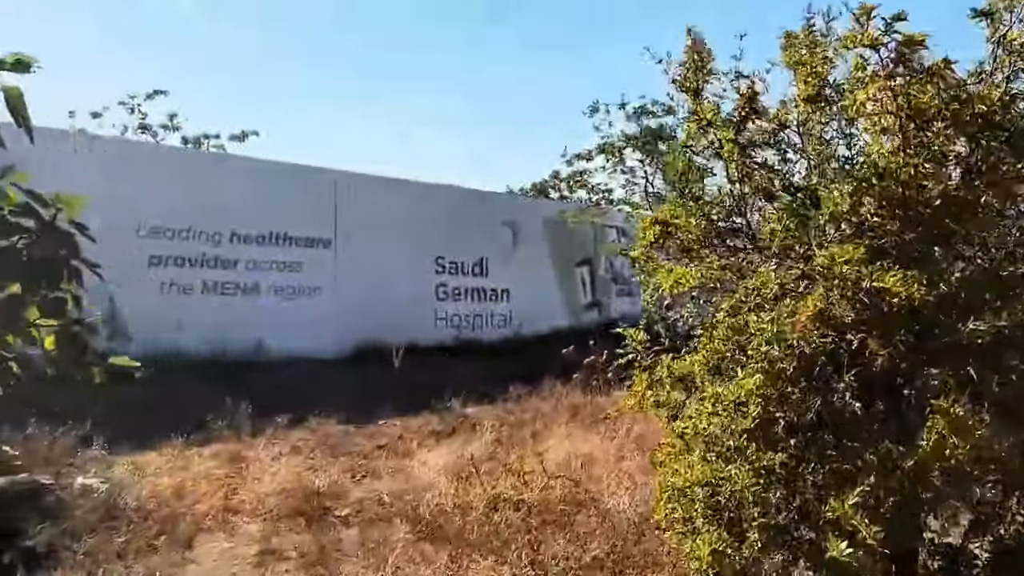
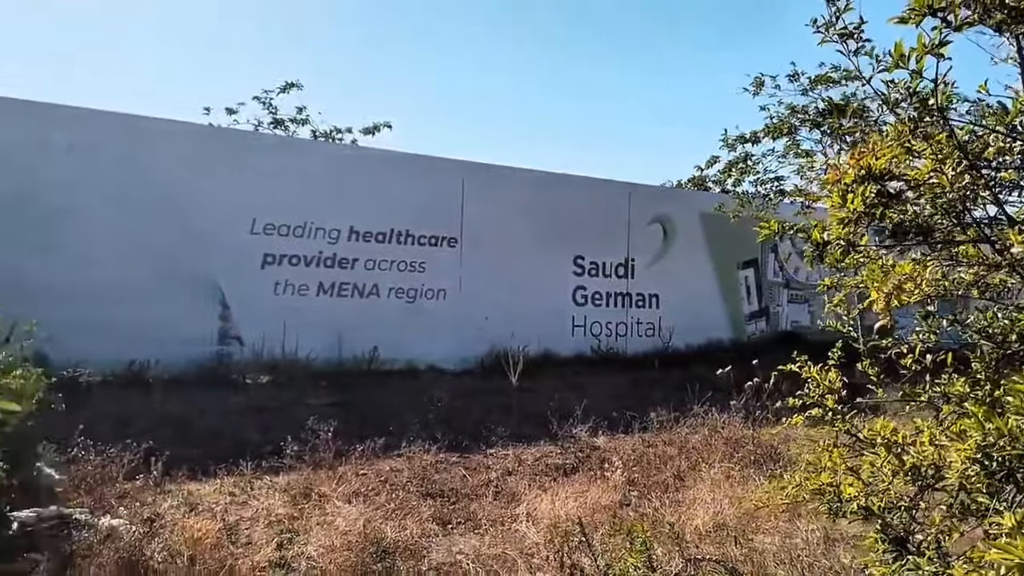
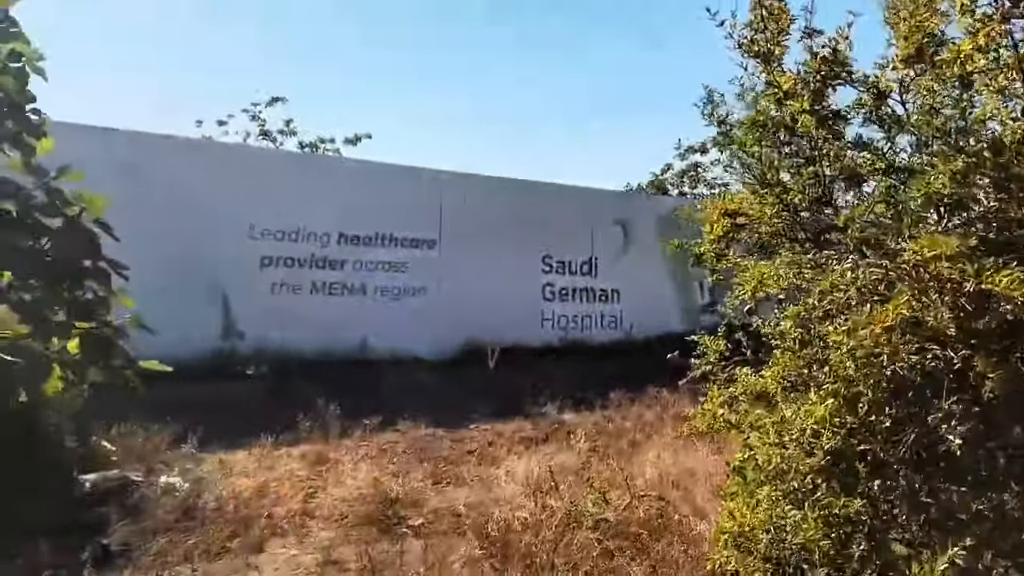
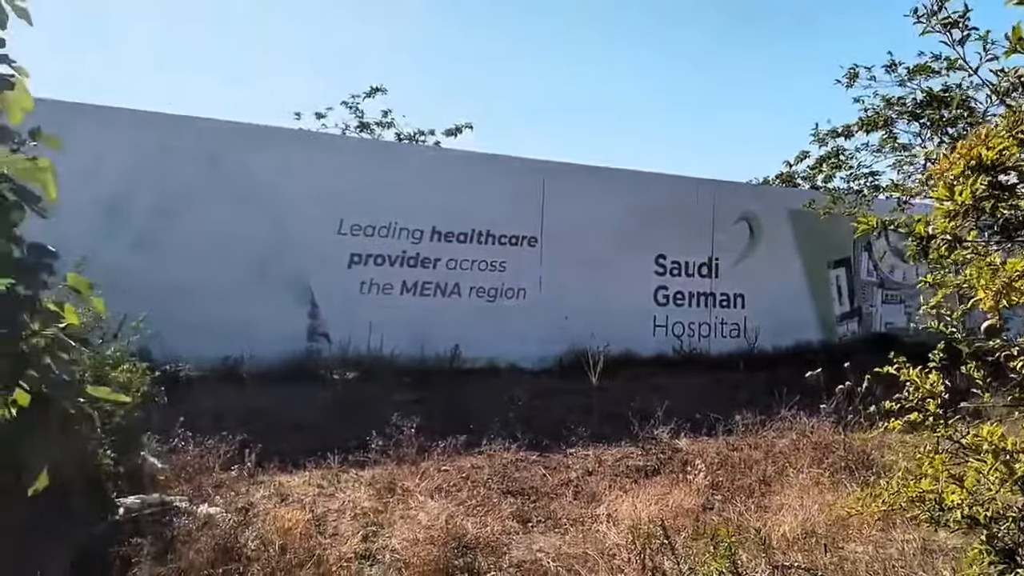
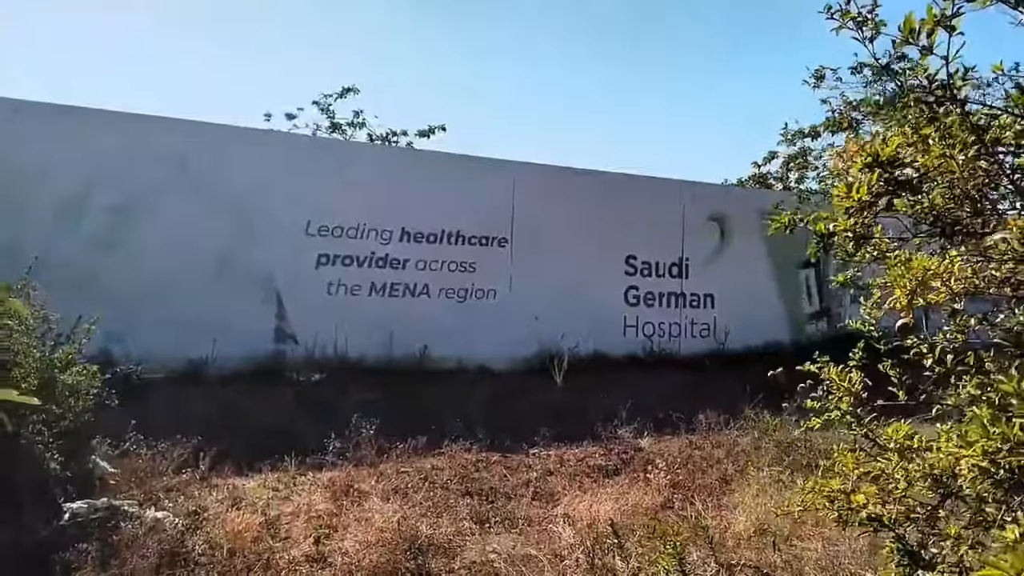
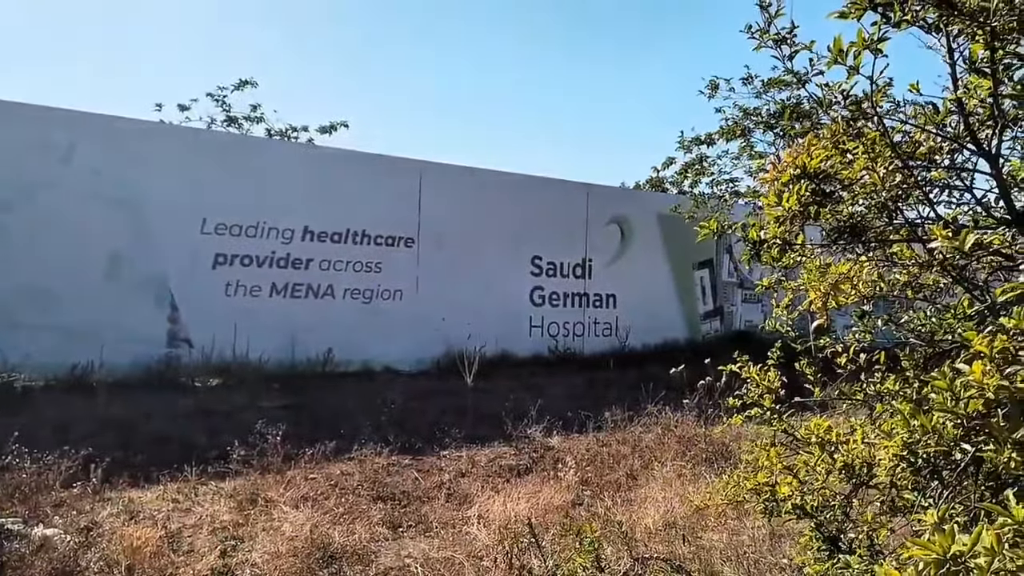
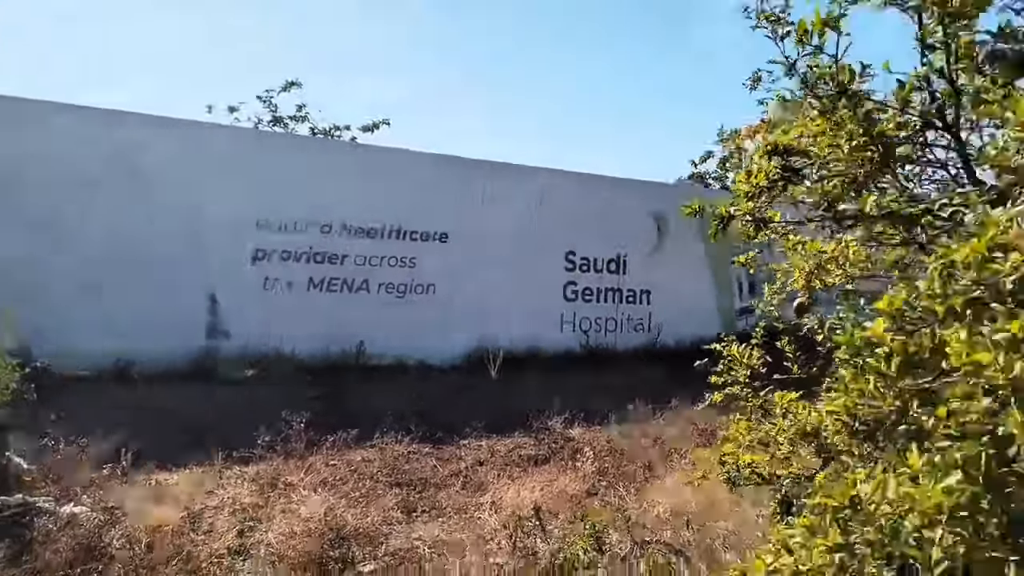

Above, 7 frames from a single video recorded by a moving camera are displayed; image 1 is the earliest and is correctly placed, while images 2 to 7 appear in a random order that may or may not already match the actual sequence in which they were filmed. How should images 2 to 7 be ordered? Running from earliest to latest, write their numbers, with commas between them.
3, 5, 6, 2, 4, 7
